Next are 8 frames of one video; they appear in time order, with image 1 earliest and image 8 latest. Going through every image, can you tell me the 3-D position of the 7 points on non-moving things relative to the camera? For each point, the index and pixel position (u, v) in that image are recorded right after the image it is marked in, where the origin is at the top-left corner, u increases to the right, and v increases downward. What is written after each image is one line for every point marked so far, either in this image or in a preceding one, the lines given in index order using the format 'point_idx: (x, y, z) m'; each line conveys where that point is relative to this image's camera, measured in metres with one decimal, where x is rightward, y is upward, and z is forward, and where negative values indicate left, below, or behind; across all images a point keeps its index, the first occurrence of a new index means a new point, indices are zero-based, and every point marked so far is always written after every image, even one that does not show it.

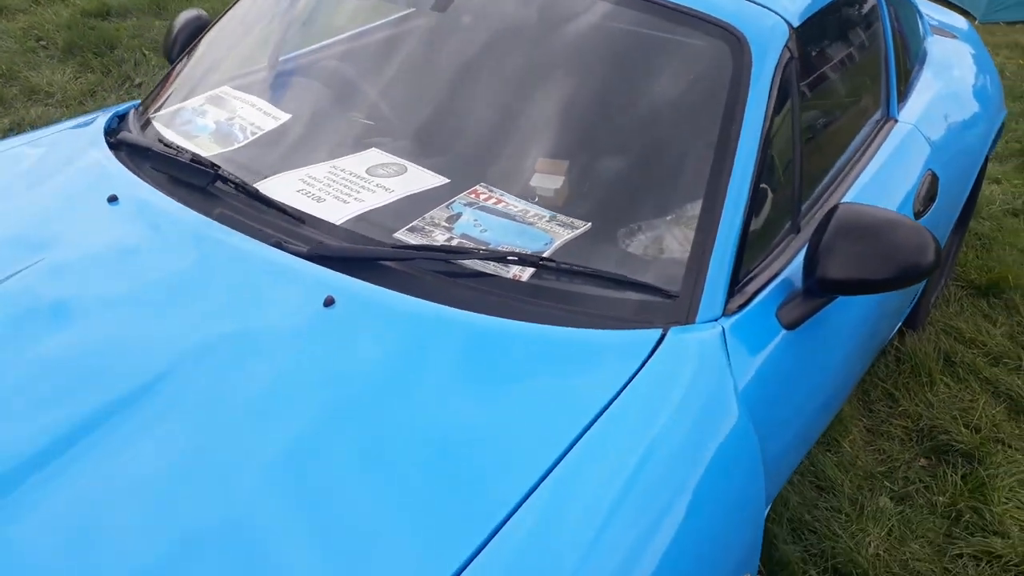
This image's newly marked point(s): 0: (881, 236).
0: (+0.6, +0.1, +1.4) m
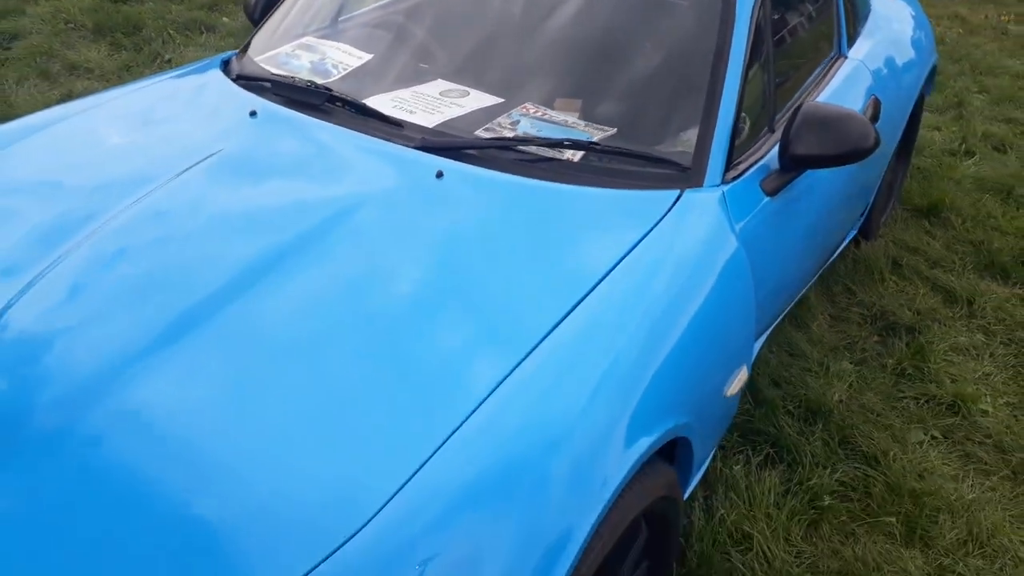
0: (+0.8, +0.4, +1.9) m
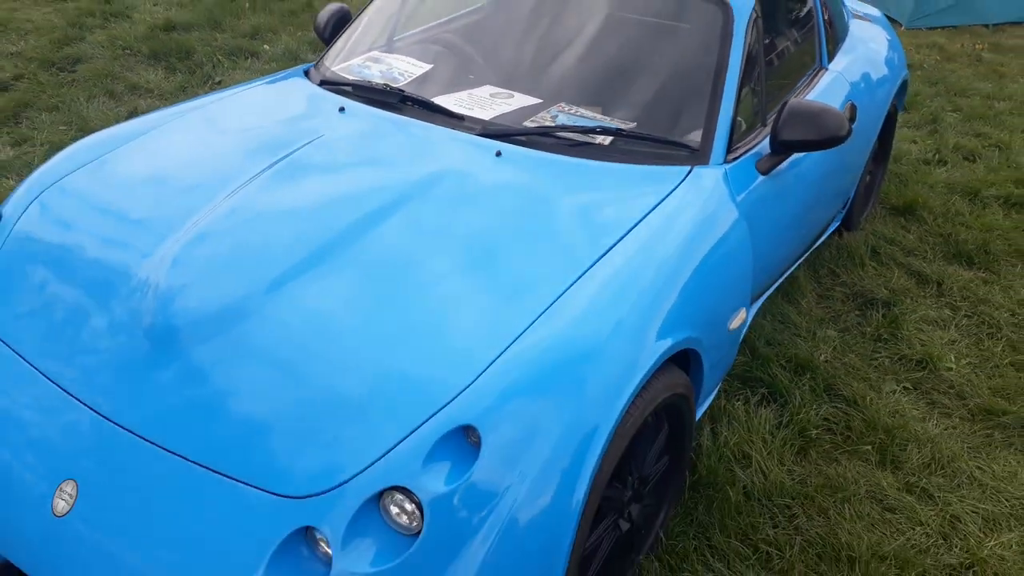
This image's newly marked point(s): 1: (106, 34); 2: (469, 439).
0: (+0.9, +0.5, +2.3) m
1: (-2.7, +1.7, +5.5) m
2: (-0.1, -0.3, +1.5) m
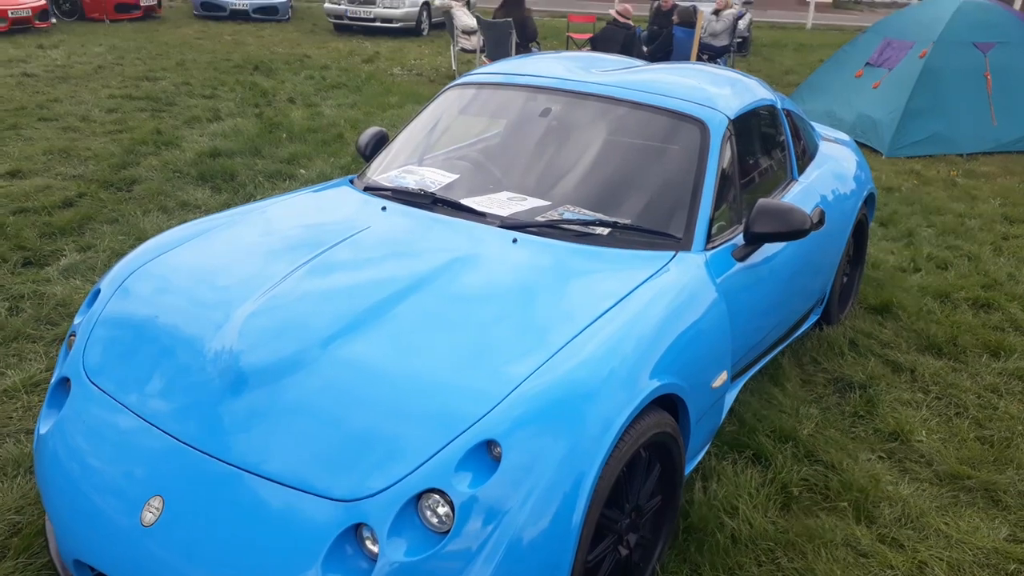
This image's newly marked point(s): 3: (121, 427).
0: (+0.9, +0.3, +2.7) m
1: (-2.7, +1.0, +6.1) m
2: (0.0, -0.4, +1.9) m
3: (-1.0, -0.4, +2.1) m
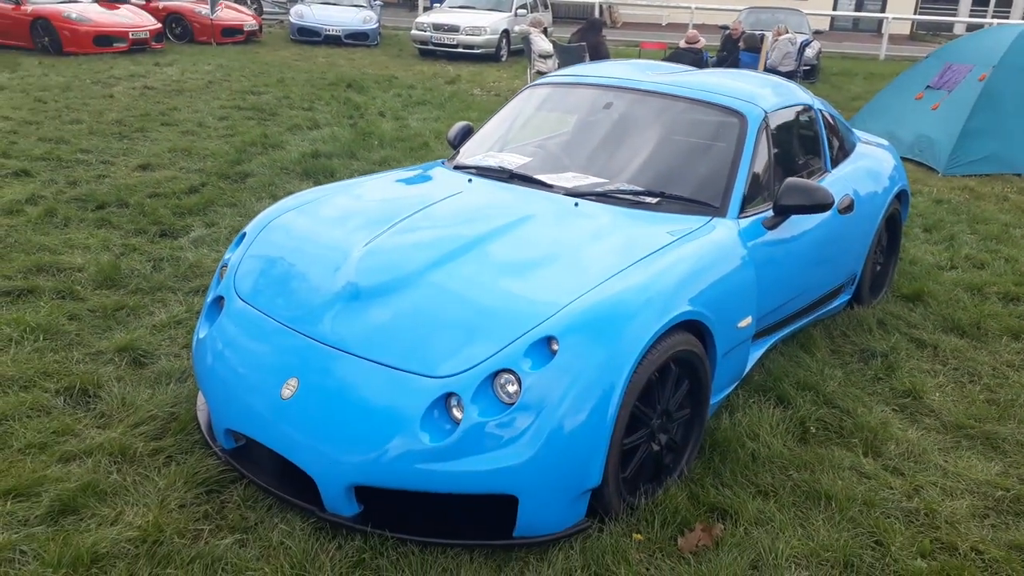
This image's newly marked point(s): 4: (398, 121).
0: (+1.2, +0.4, +3.2) m
1: (-2.1, +1.1, +6.9) m
2: (+0.1, -0.2, +2.4) m
3: (-0.8, -0.1, +2.7) m
4: (-1.3, +1.9, +9.1) m
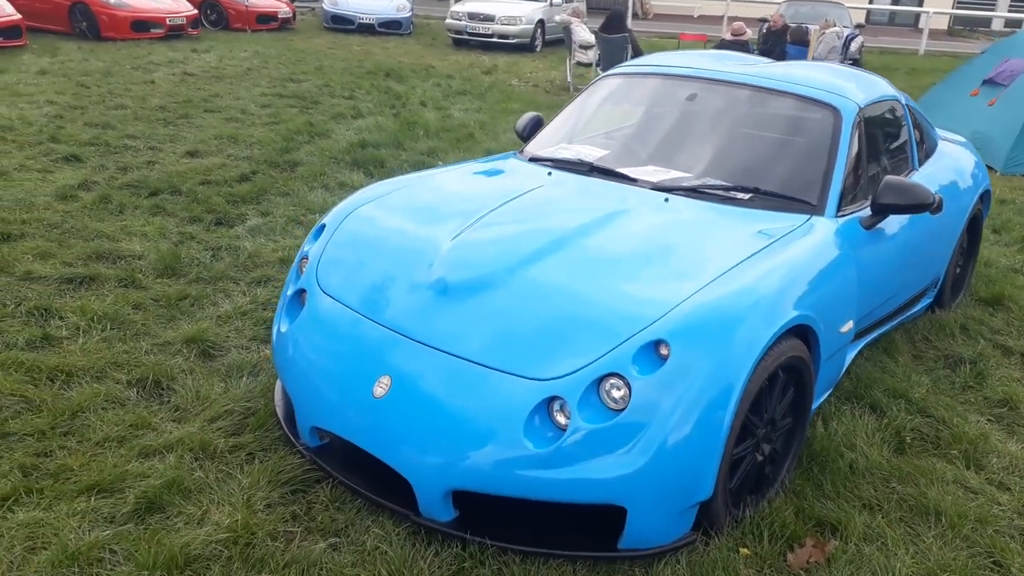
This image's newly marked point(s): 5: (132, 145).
0: (+1.5, +0.4, +3.1) m
1: (-1.7, +1.2, +6.8) m
2: (+0.4, -0.2, +2.3) m
3: (-0.5, -0.1, +2.6) m
4: (-0.8, +2.0, +9.0) m
5: (-3.1, +1.2, +6.7) m
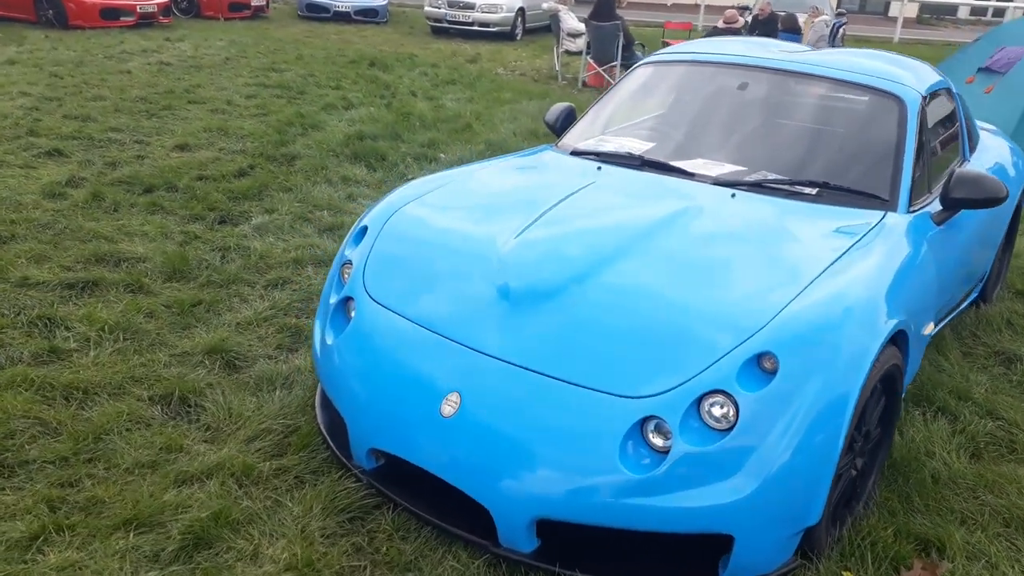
0: (+1.7, +0.4, +2.9) m
1: (-1.6, +1.2, +6.6) m
2: (+0.6, -0.2, +2.1) m
3: (-0.3, -0.1, +2.4) m
4: (-0.9, +2.0, +8.7) m
5: (-3.1, +1.2, +6.3) m
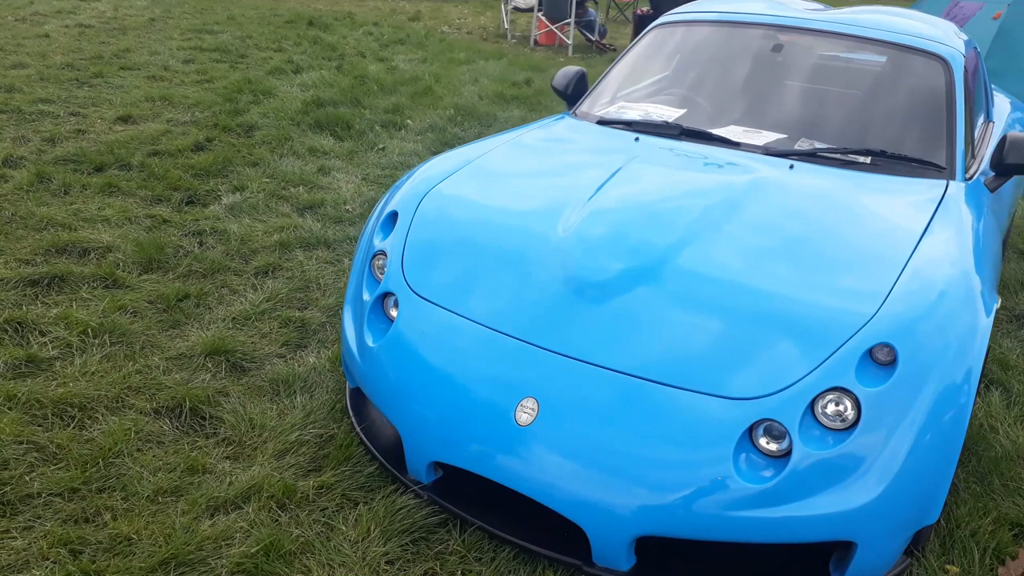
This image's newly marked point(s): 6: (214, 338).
0: (+1.8, +0.5, +2.8) m
1: (-1.9, +1.4, +6.1) m
2: (+0.9, -0.2, +1.9) m
3: (-0.1, -0.1, +2.2) m
4: (-1.3, +2.3, +8.3) m
5: (-3.3, +1.3, +5.8) m
6: (-1.1, -0.2, +2.9) m
